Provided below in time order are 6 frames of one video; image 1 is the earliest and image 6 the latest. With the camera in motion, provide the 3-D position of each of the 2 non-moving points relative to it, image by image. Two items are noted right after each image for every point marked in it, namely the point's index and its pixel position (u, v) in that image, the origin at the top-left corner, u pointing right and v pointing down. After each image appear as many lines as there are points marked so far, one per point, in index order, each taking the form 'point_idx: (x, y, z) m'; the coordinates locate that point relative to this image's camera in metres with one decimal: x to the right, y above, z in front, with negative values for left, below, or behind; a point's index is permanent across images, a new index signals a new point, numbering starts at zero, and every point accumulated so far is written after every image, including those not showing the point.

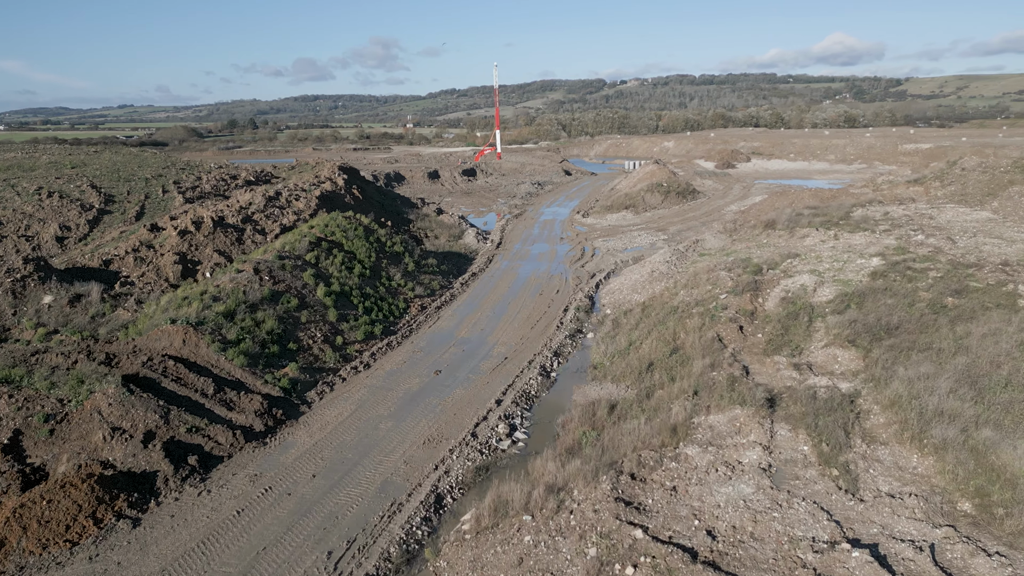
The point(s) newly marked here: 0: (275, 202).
0: (-5.8, +2.1, +18.5) m
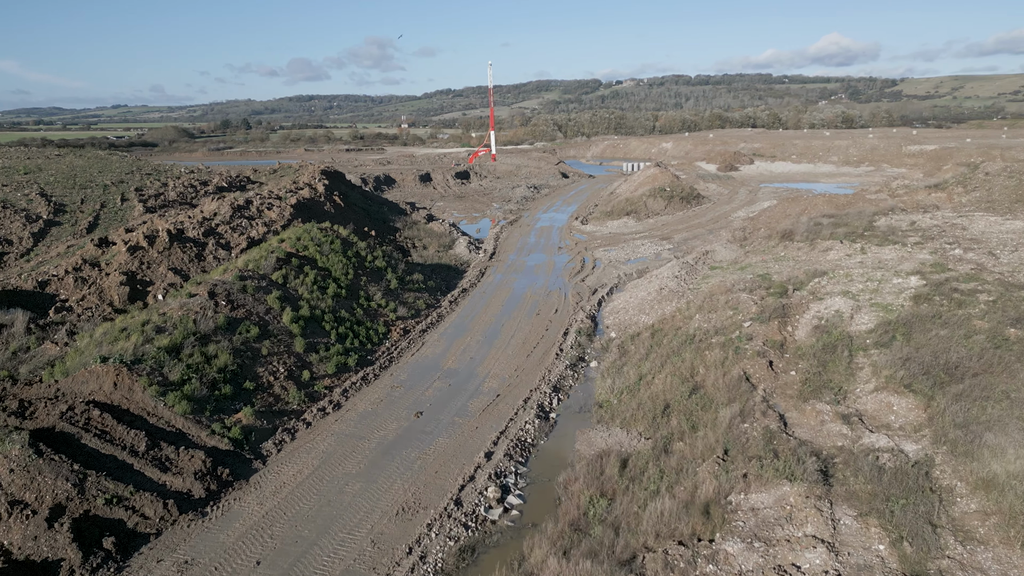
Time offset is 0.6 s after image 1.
0: (-5.9, +1.7, +16.8) m
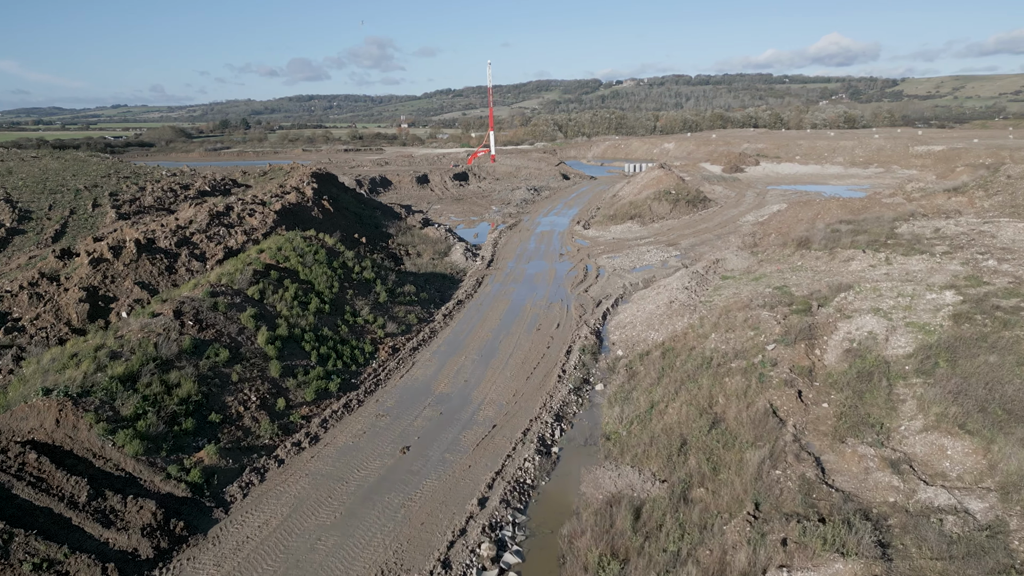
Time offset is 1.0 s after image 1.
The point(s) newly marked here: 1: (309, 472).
0: (-6.0, +1.4, +15.6) m
1: (-2.4, -2.2, +9.1) m
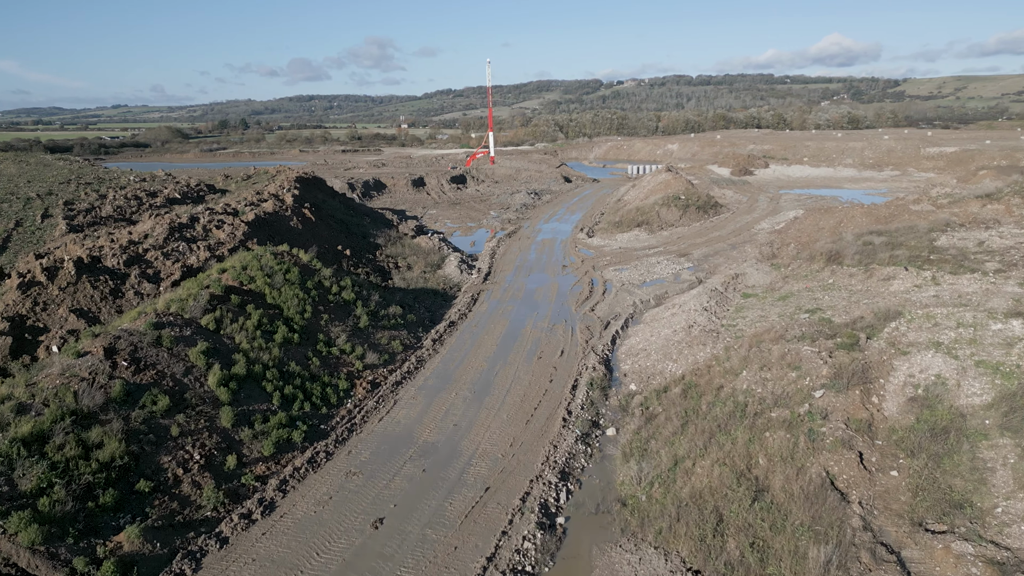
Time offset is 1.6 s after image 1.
0: (-6.0, +1.0, +13.9) m
1: (-2.5, -2.6, +7.4) m
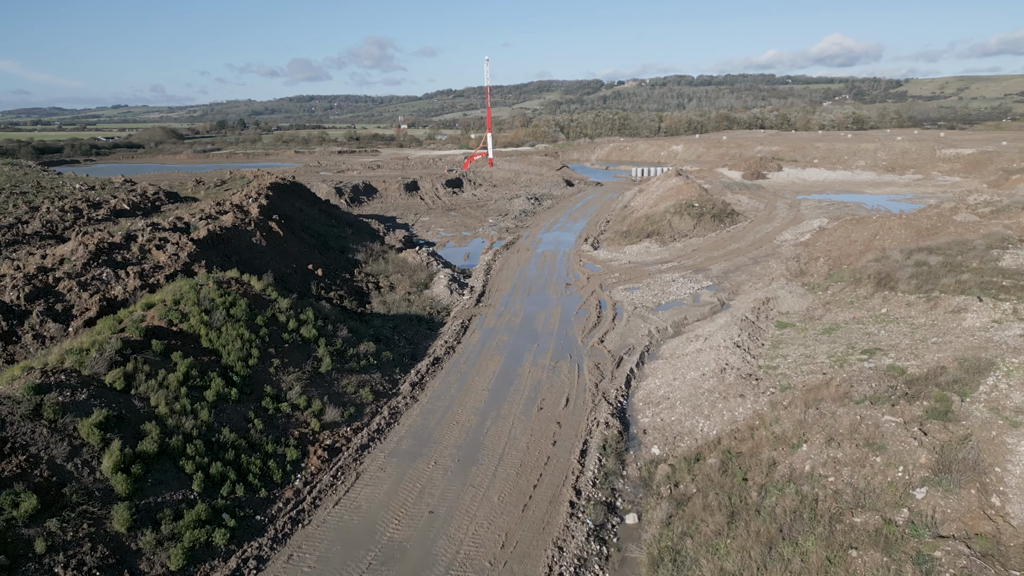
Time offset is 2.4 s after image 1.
0: (-6.1, +0.5, +11.6) m
1: (-2.6, -3.1, +5.1) m
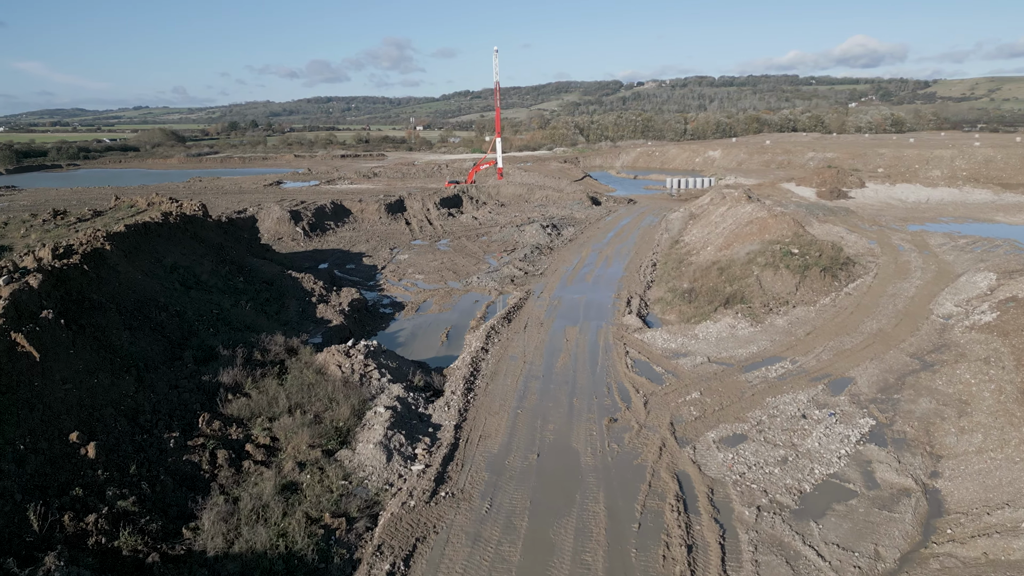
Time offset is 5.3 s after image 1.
0: (-6.3, -1.4, +3.5) m
1: (-2.9, -5.0, -3.2) m
